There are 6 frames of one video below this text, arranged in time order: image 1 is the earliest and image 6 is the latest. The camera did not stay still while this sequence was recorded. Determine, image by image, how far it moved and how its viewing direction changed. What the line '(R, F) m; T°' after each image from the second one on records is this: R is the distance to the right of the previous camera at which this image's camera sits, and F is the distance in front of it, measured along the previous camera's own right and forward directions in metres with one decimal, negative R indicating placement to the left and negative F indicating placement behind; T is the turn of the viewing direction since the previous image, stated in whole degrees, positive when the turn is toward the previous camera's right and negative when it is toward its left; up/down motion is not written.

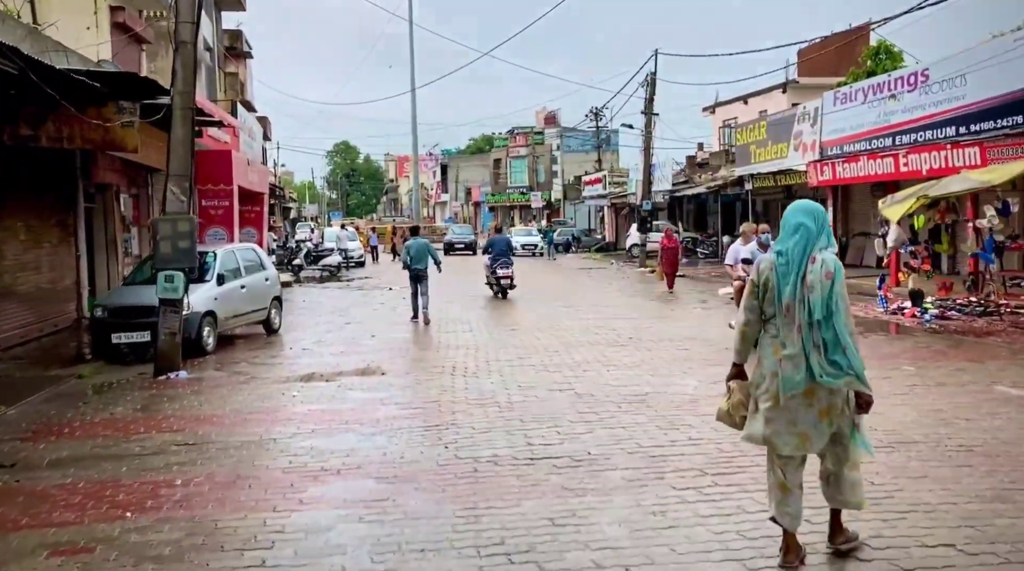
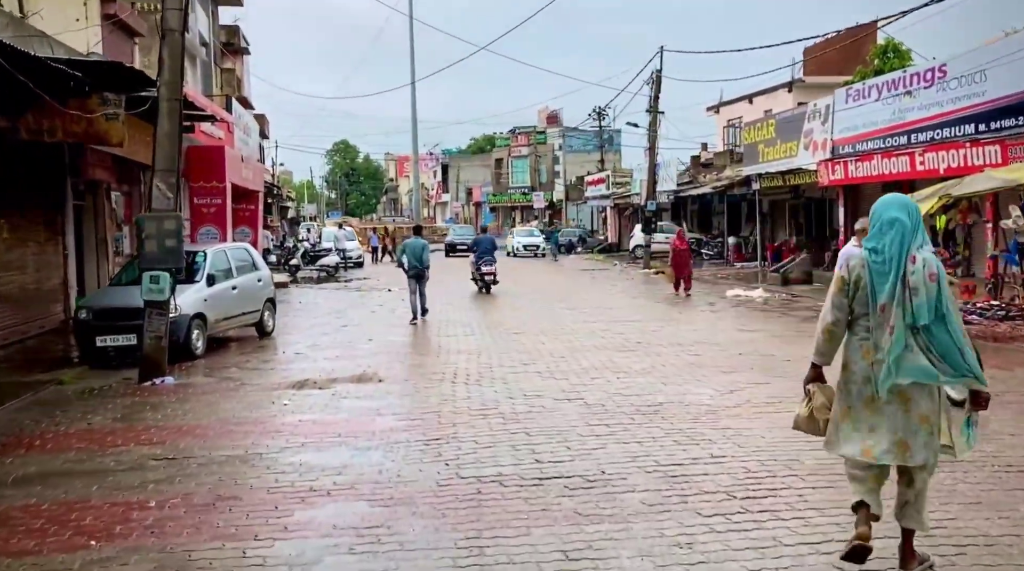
(-0.1, +0.6) m; 0°
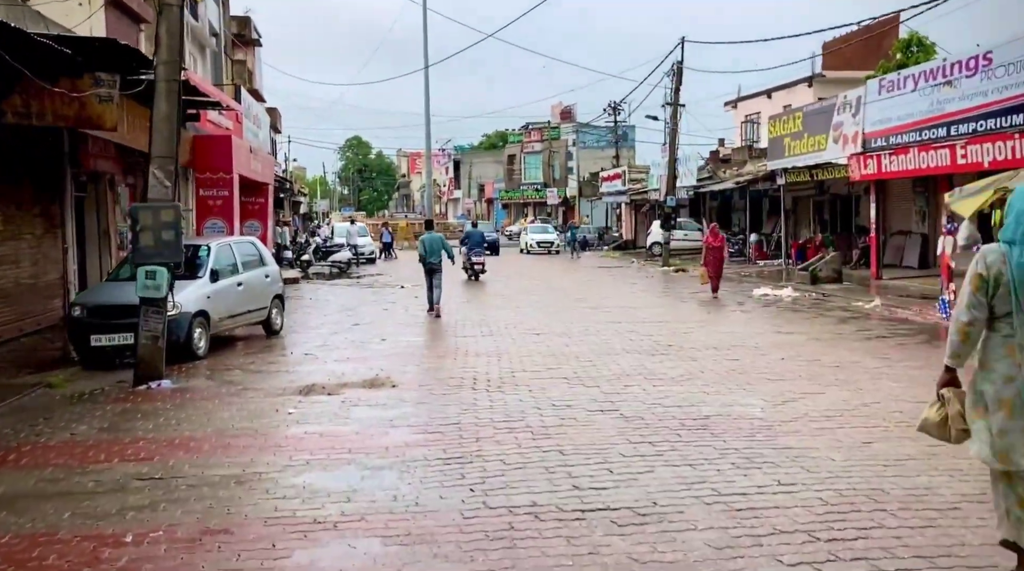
(-0.1, +0.9) m; -1°
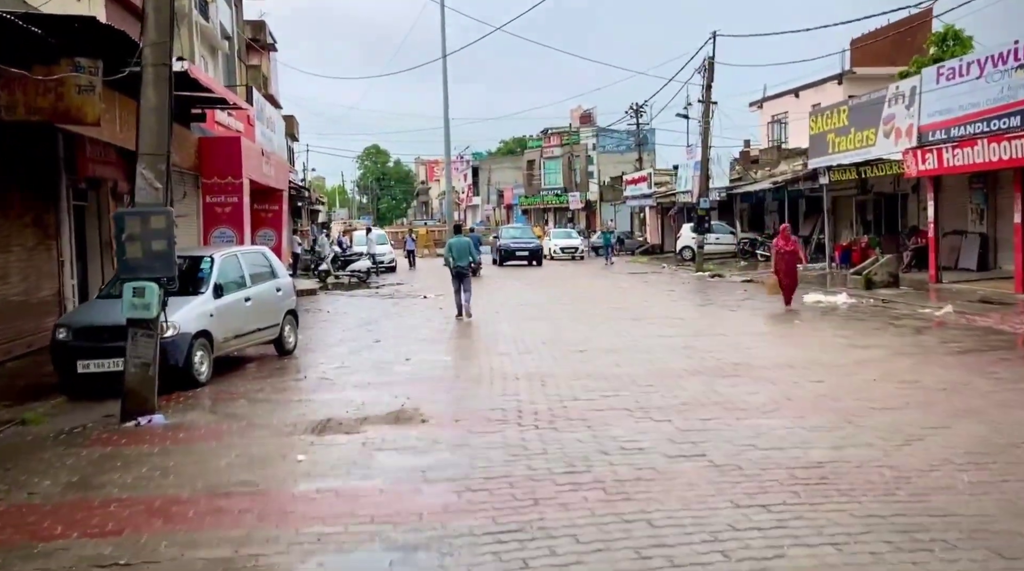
(-0.3, +1.5) m; -1°
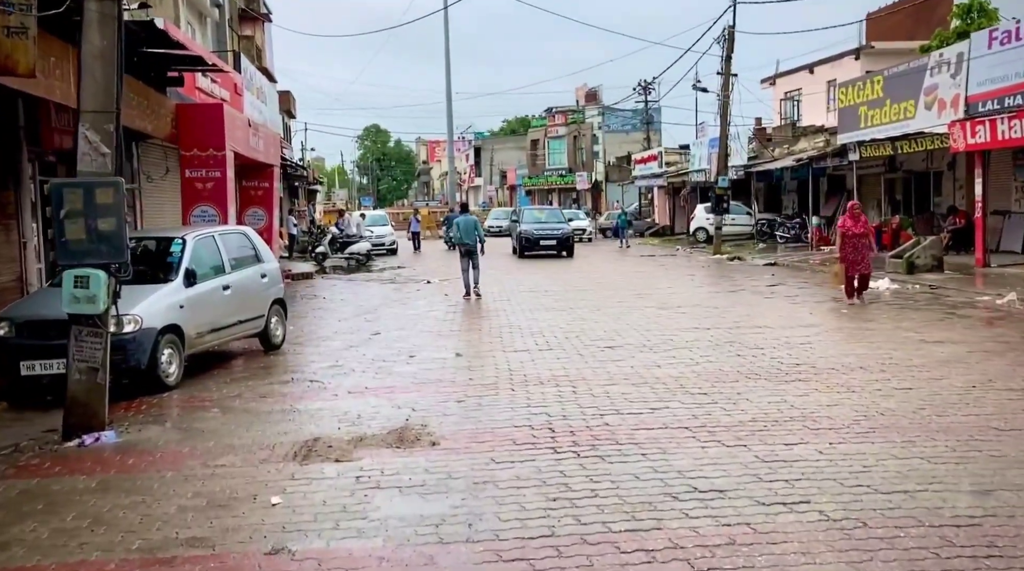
(-0.2, +1.6) m; 0°
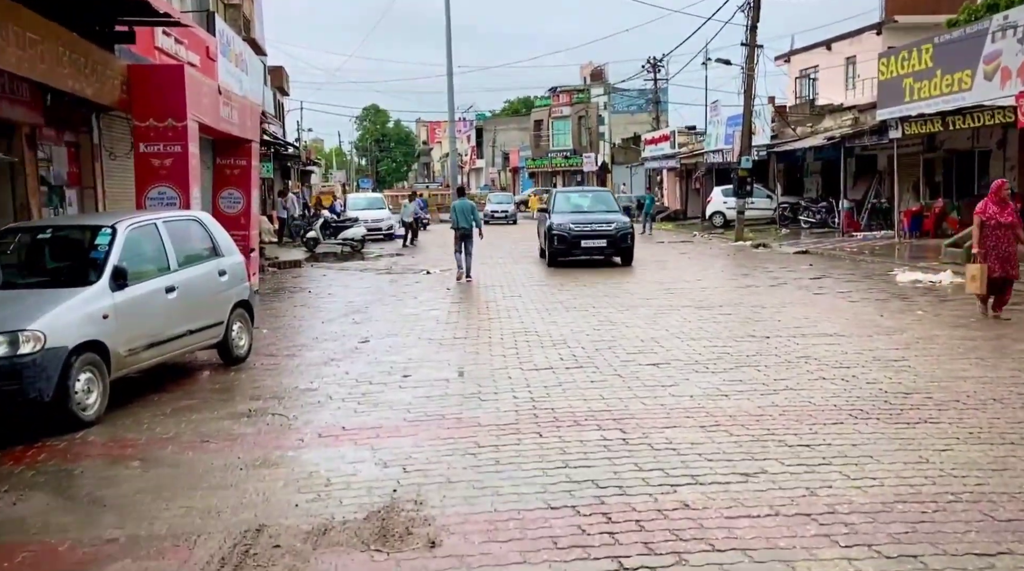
(-0.2, +2.2) m; 0°
